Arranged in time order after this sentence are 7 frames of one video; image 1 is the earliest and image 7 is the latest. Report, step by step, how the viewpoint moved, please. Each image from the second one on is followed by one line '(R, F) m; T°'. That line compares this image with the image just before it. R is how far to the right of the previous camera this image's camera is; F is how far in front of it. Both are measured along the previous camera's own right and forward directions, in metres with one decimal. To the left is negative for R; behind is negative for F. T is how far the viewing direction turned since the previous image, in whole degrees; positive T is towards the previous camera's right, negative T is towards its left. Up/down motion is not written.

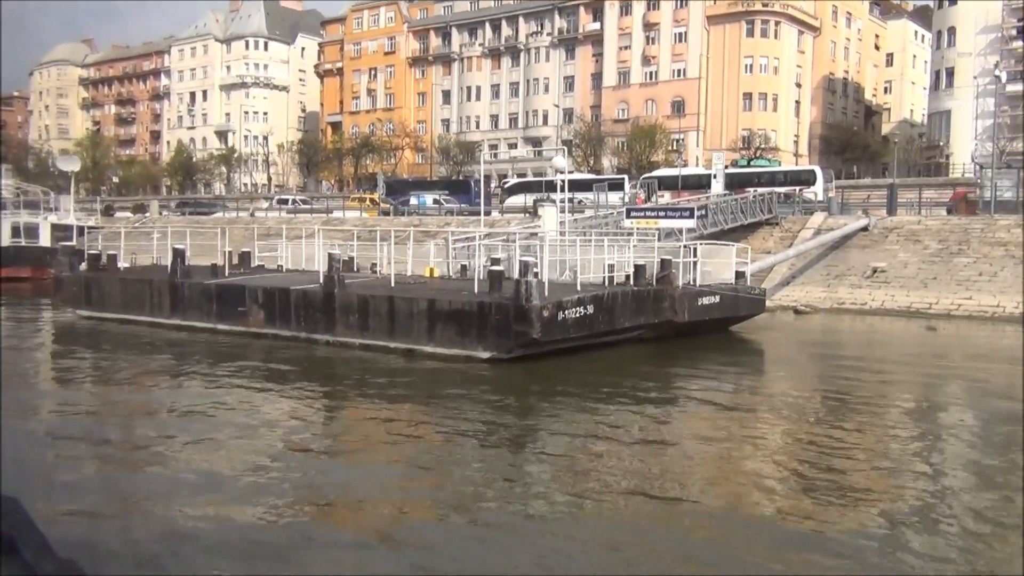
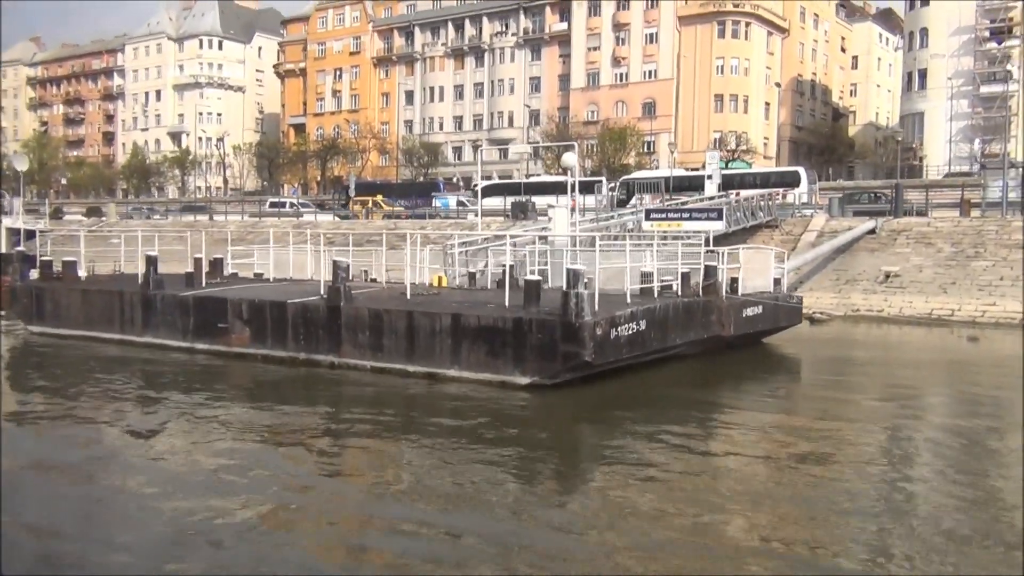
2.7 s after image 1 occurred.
(-1.0, +2.0) m; +3°
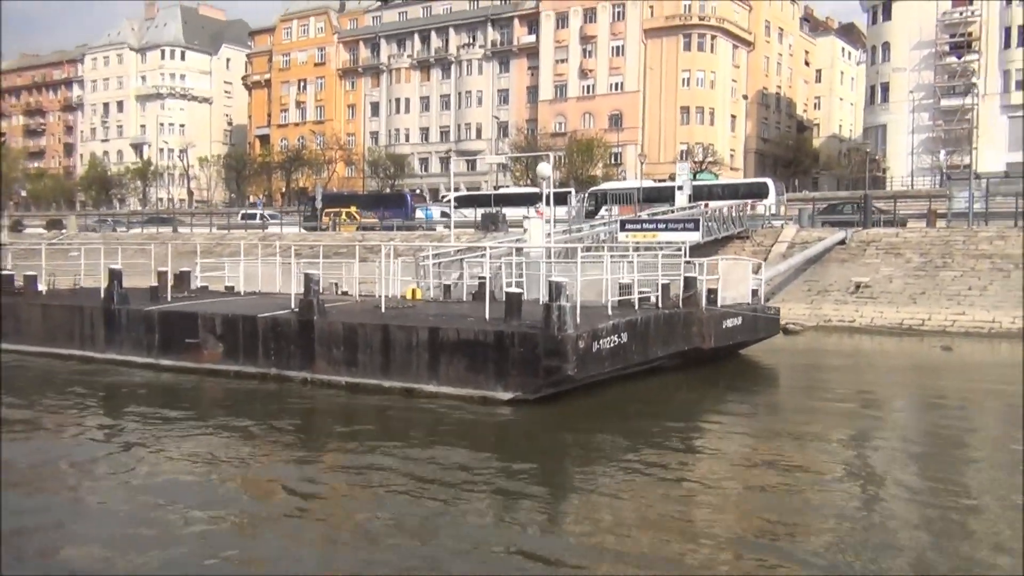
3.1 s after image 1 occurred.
(-0.2, +0.2) m; +2°
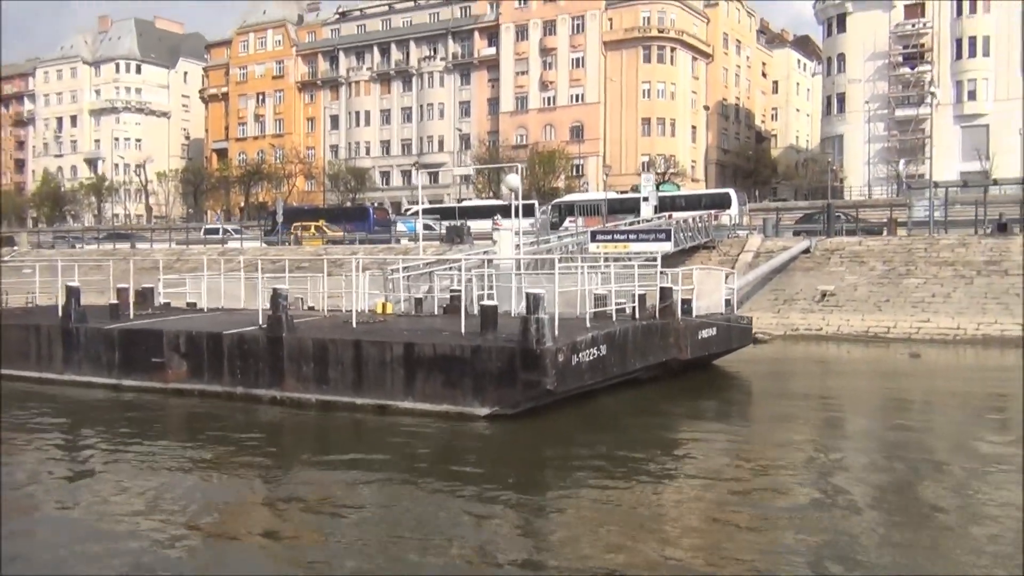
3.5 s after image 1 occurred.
(-0.2, +0.2) m; +2°
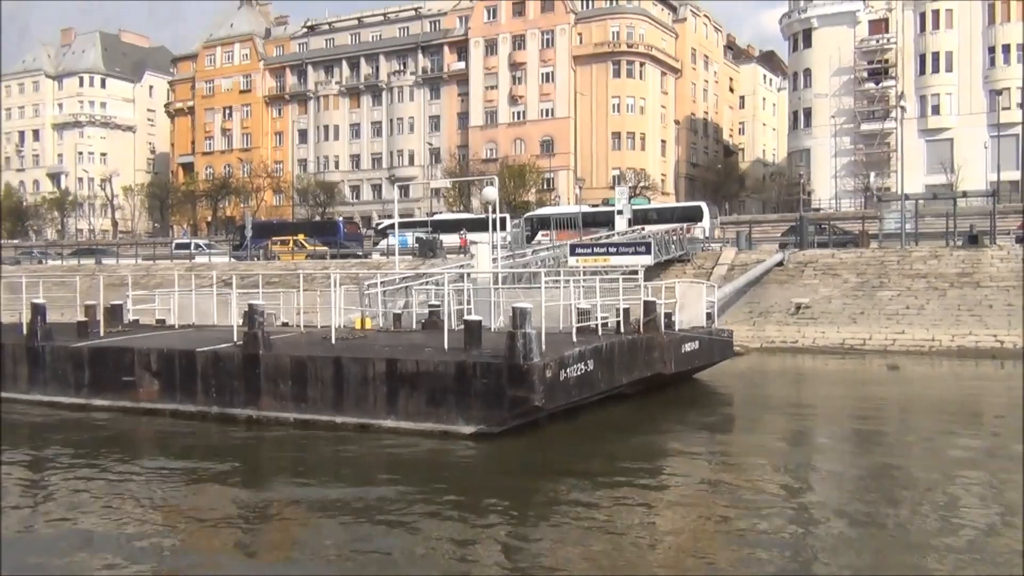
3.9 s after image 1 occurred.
(-0.2, +0.2) m; +2°
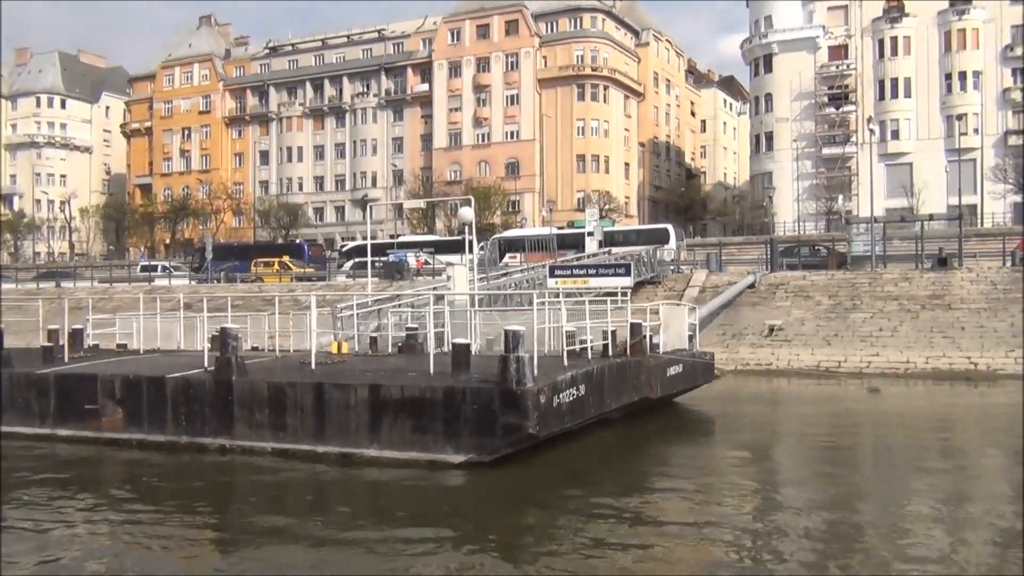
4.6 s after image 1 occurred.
(-0.3, +0.4) m; +2°
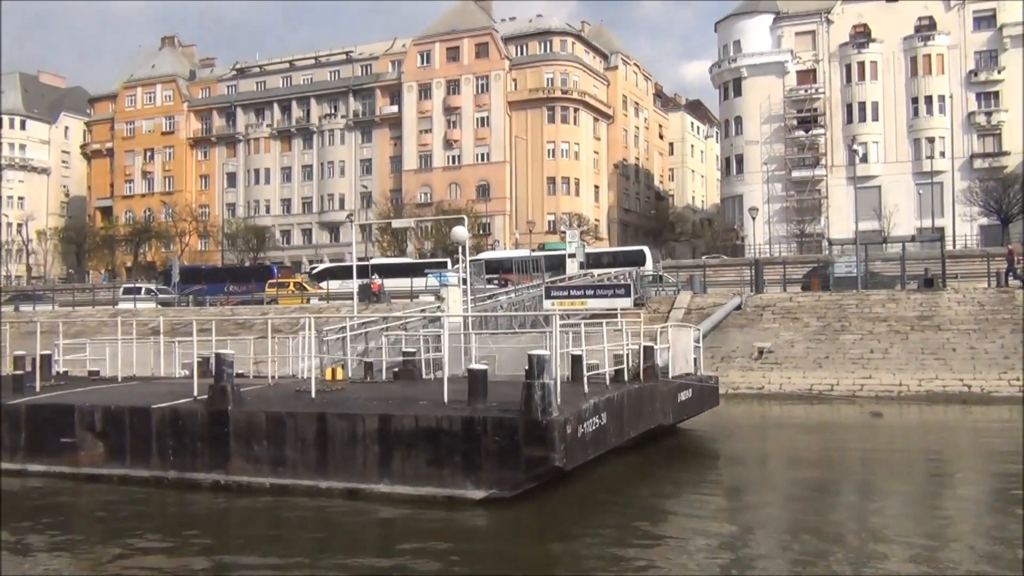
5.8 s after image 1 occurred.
(-0.6, +0.7) m; +2°
